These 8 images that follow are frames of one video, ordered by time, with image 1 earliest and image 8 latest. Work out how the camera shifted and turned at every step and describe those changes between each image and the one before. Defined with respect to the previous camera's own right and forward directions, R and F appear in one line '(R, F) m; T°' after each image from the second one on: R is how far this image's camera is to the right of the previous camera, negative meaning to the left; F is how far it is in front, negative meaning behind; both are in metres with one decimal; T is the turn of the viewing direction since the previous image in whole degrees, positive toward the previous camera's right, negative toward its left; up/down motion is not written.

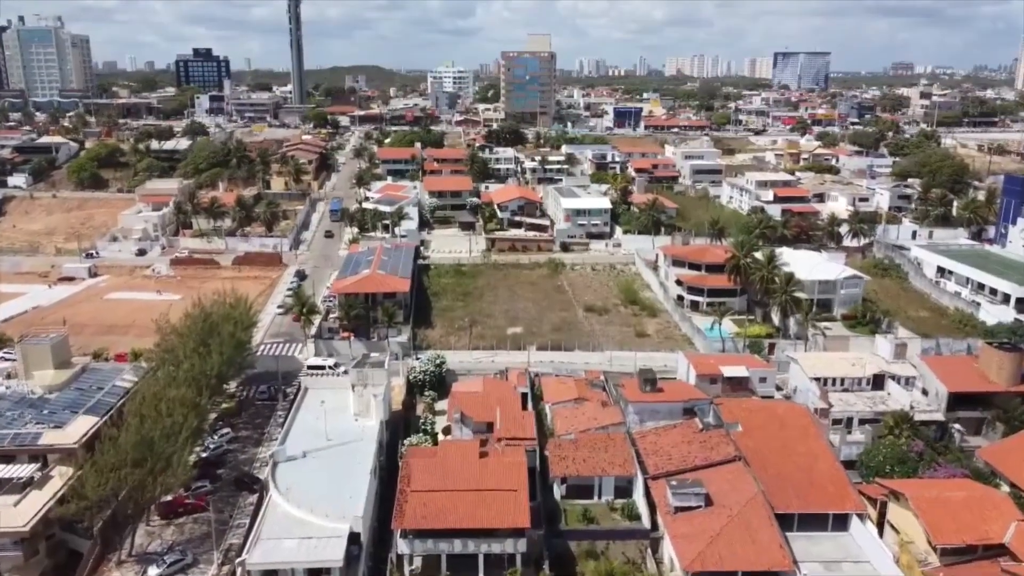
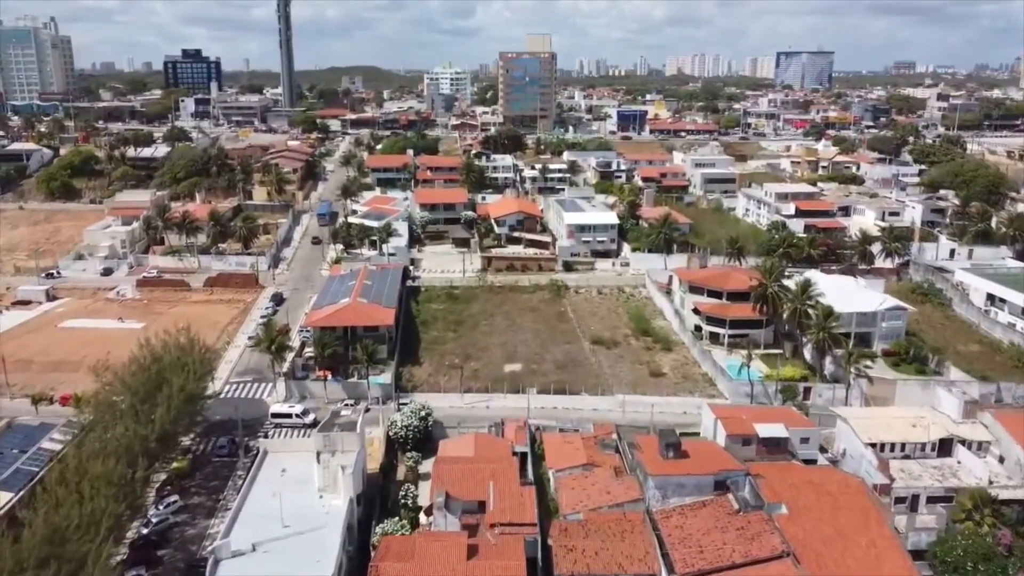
(+0.2, +6.4) m; 0°
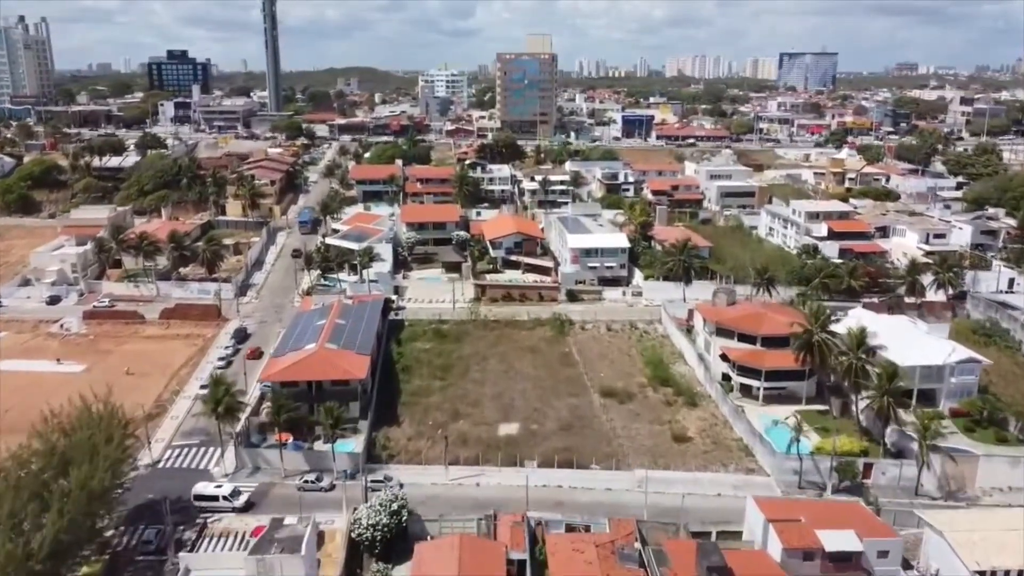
(+0.2, +8.0) m; 0°
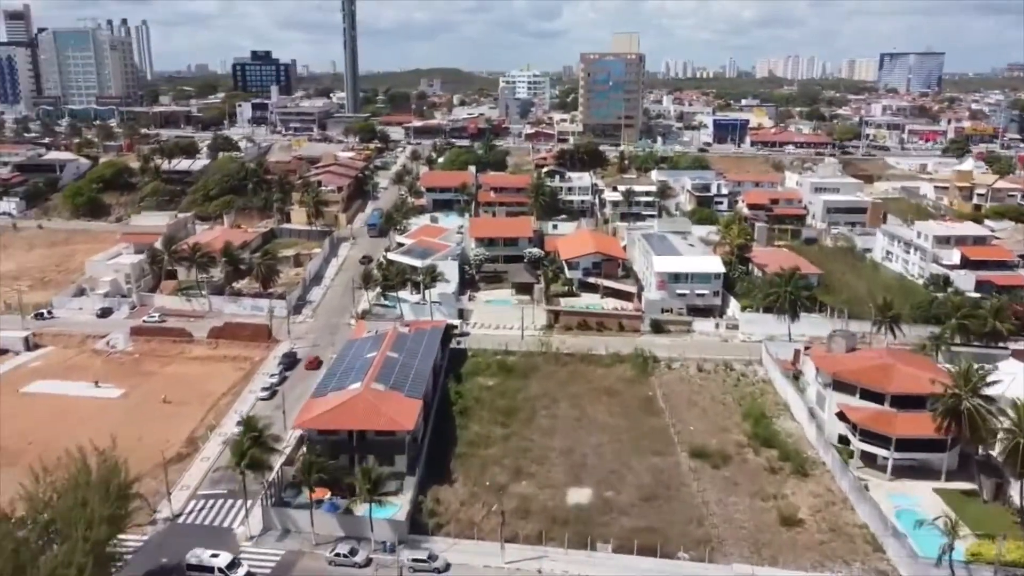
(+0.1, +6.4) m; -6°
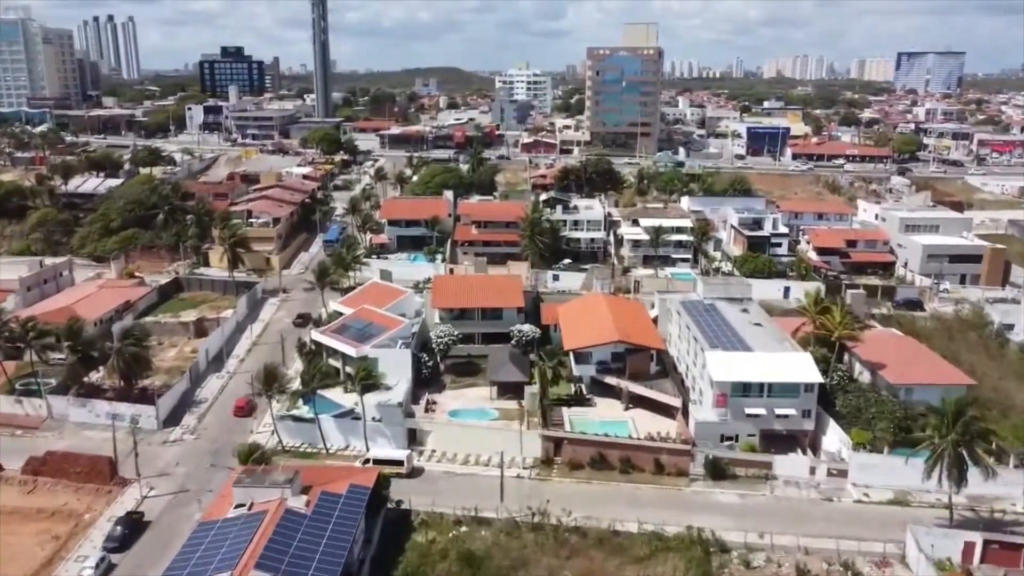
(+1.1, +19.5) m; 0°
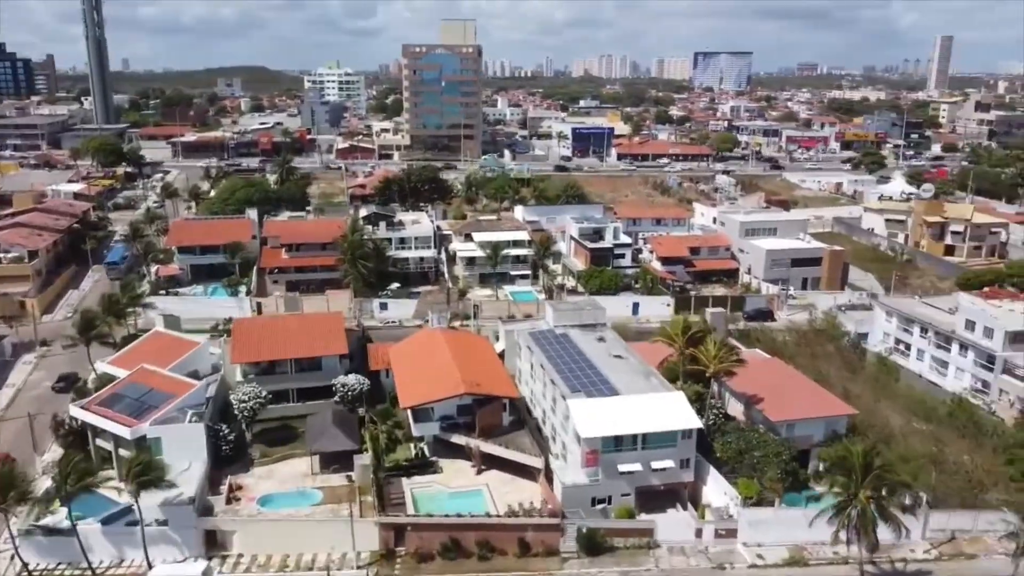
(+0.3, +6.6) m; +12°
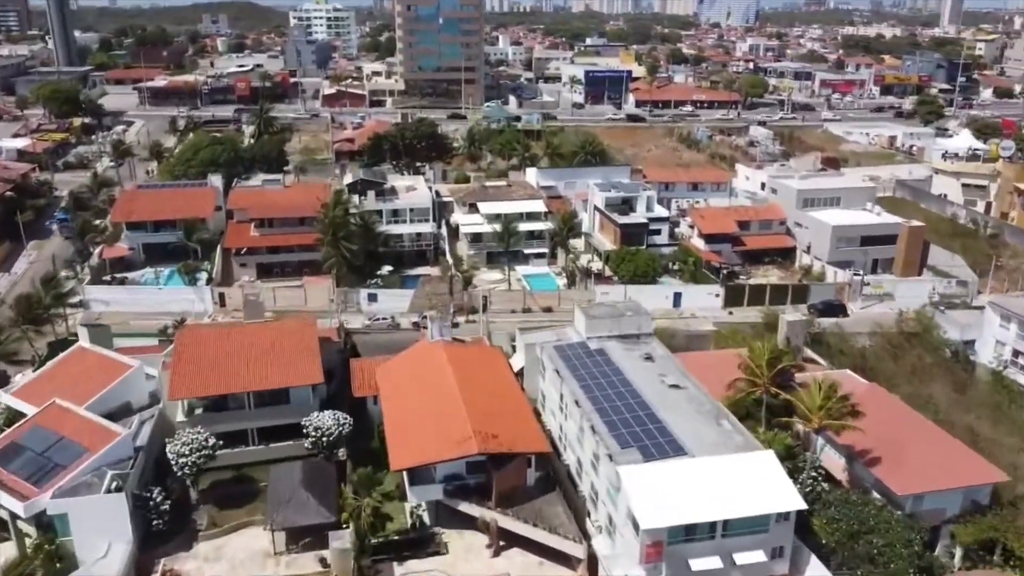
(-0.9, +8.6) m; 0°
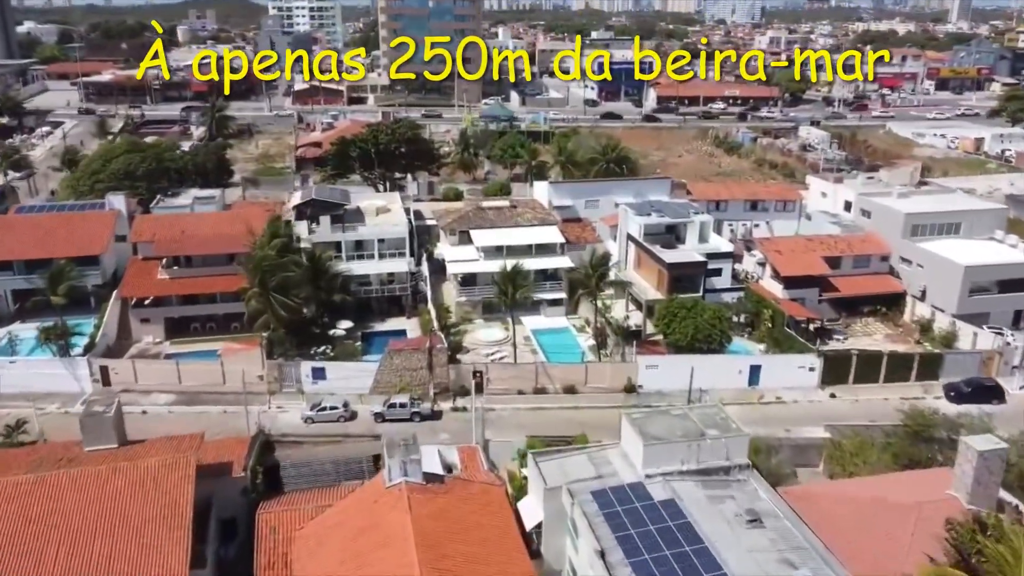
(-0.2, +12.2) m; 0°
